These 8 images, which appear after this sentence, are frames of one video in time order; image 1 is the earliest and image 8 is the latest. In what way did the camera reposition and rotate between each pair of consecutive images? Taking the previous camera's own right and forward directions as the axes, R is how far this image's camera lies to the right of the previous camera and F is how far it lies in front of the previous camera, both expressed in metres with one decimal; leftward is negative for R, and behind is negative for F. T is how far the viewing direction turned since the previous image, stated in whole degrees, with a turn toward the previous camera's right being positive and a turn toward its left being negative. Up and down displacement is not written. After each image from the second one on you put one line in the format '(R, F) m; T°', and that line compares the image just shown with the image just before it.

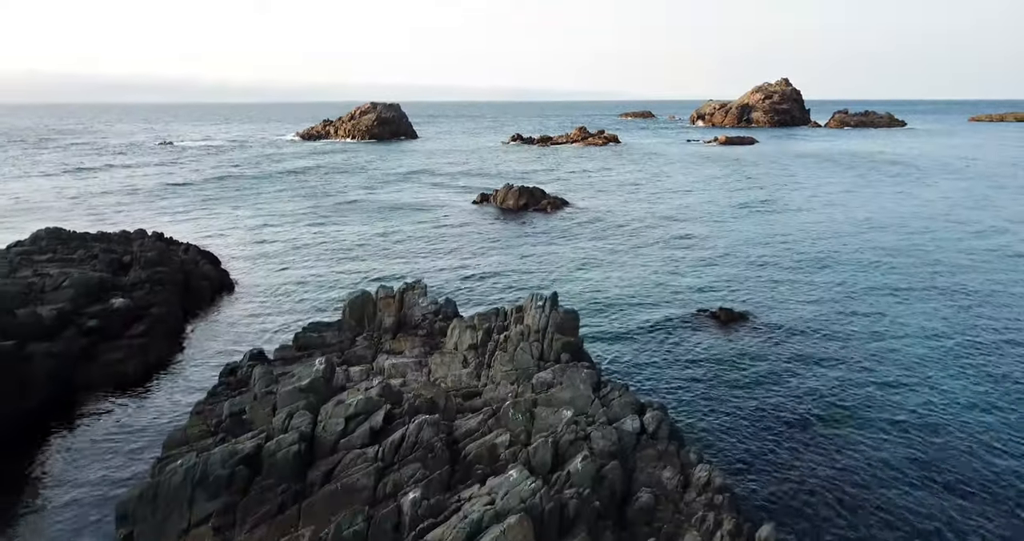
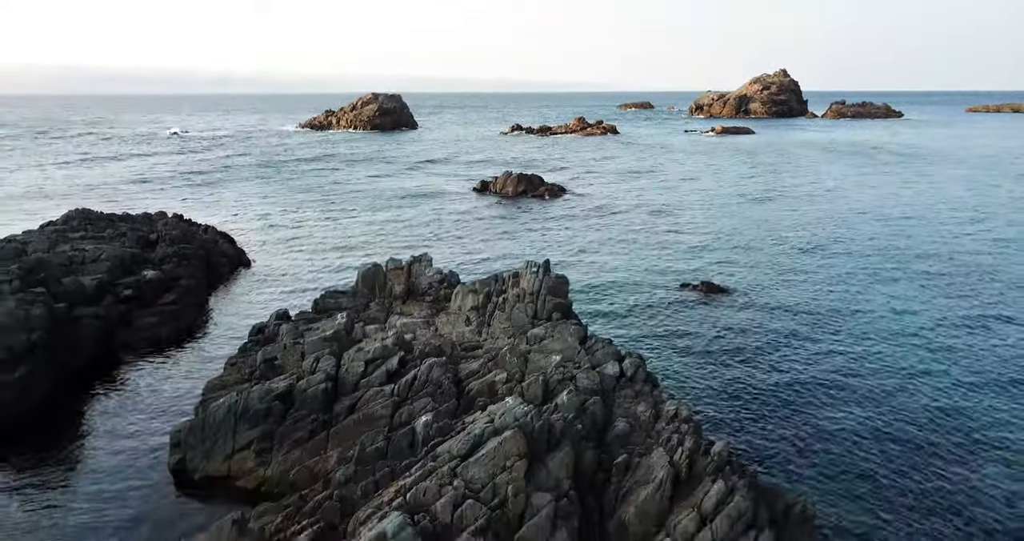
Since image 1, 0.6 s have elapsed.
(+0.1, -3.9) m; 0°
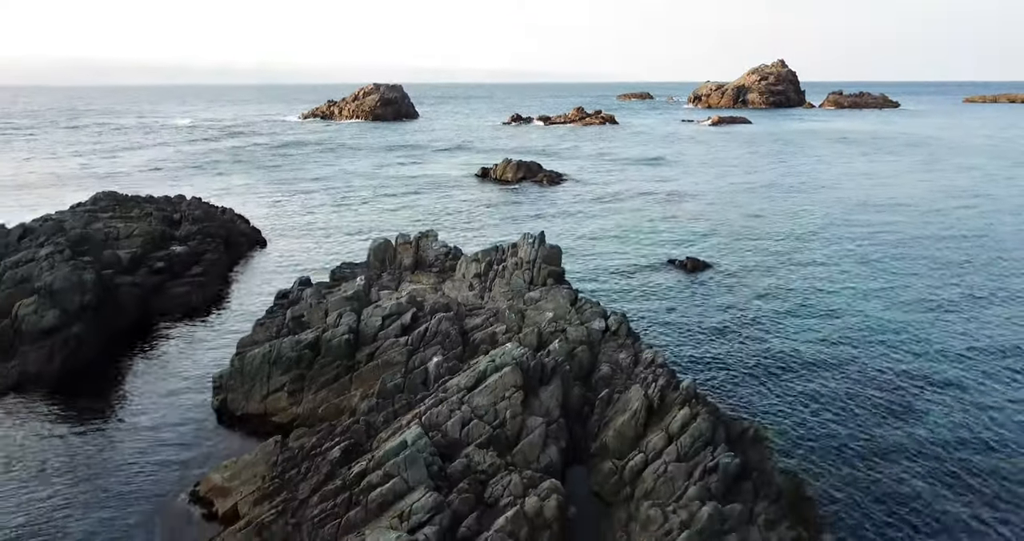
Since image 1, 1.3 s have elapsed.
(+0.1, -4.1) m; 0°
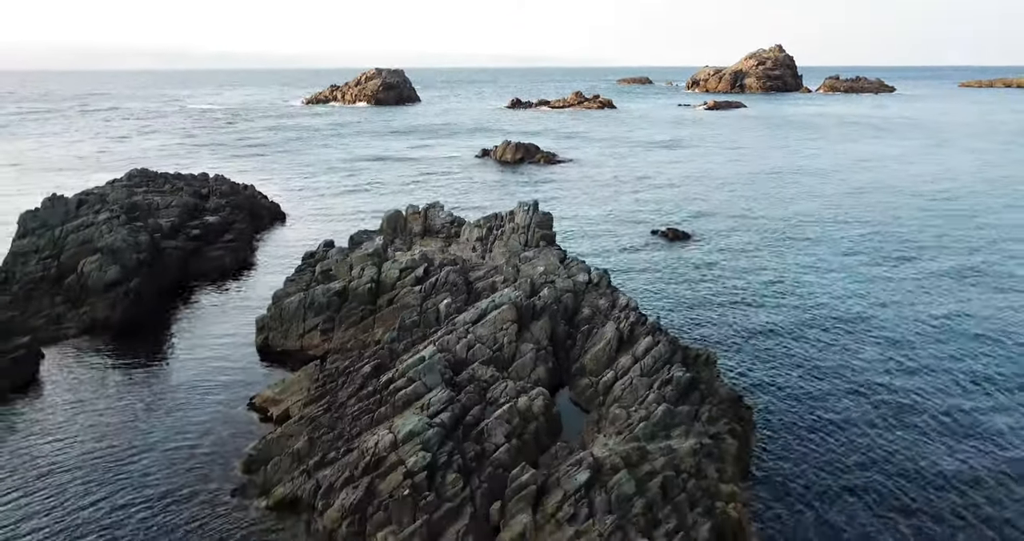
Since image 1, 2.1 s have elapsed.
(+0.1, -5.9) m; 0°
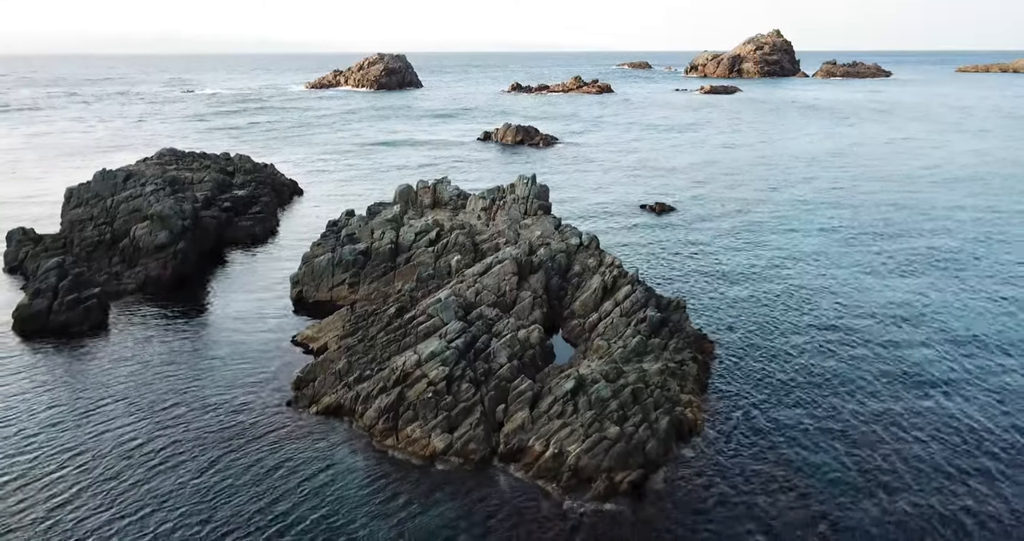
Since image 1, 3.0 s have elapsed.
(0.0, -5.9) m; 0°
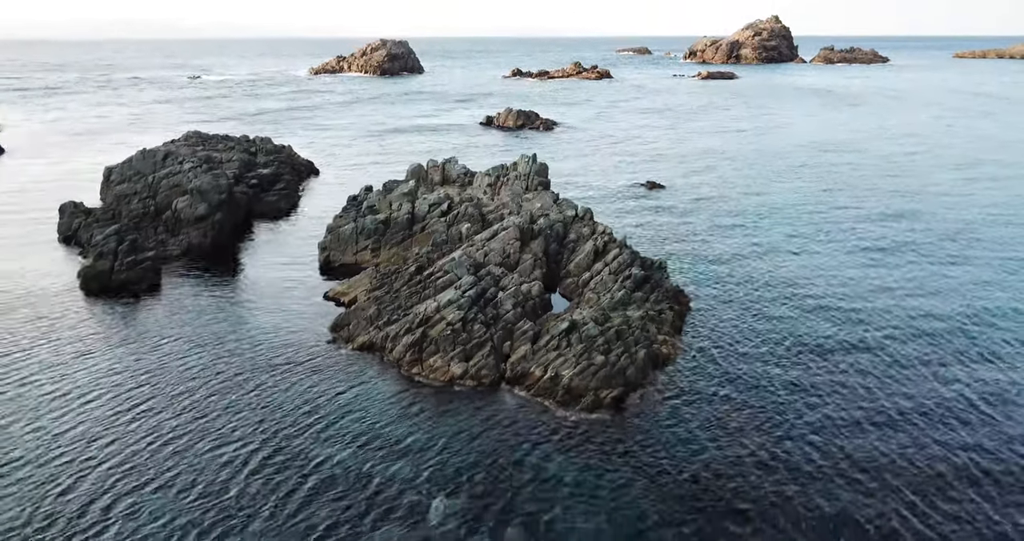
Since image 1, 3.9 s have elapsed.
(-0.2, -5.7) m; 0°
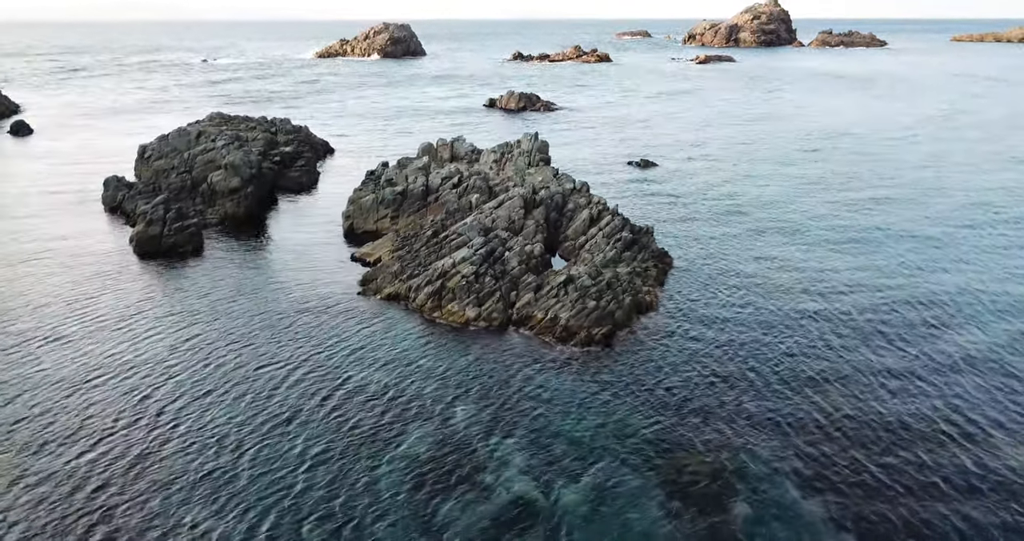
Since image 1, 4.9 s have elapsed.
(-0.3, -5.7) m; 0°
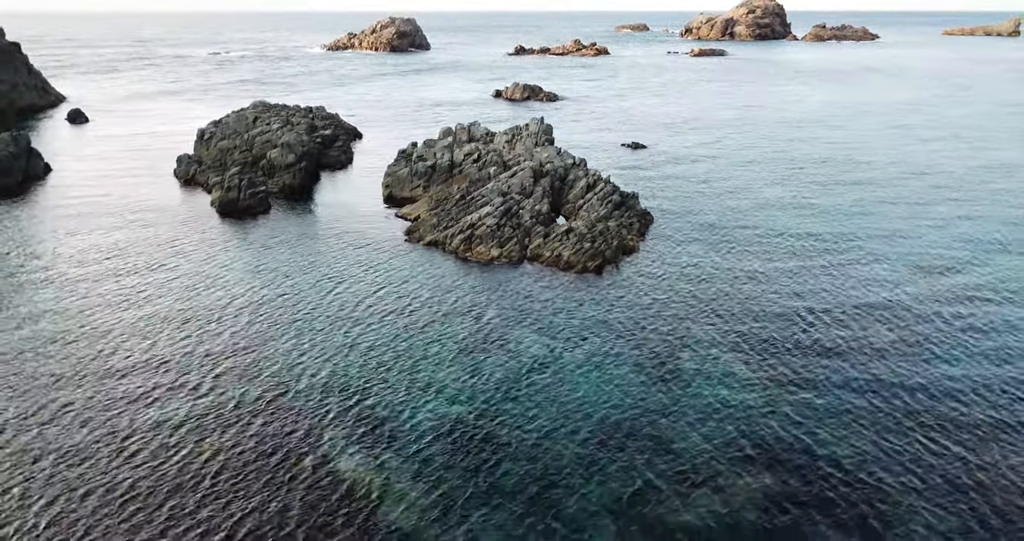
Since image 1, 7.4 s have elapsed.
(-0.9, -11.7) m; 0°
